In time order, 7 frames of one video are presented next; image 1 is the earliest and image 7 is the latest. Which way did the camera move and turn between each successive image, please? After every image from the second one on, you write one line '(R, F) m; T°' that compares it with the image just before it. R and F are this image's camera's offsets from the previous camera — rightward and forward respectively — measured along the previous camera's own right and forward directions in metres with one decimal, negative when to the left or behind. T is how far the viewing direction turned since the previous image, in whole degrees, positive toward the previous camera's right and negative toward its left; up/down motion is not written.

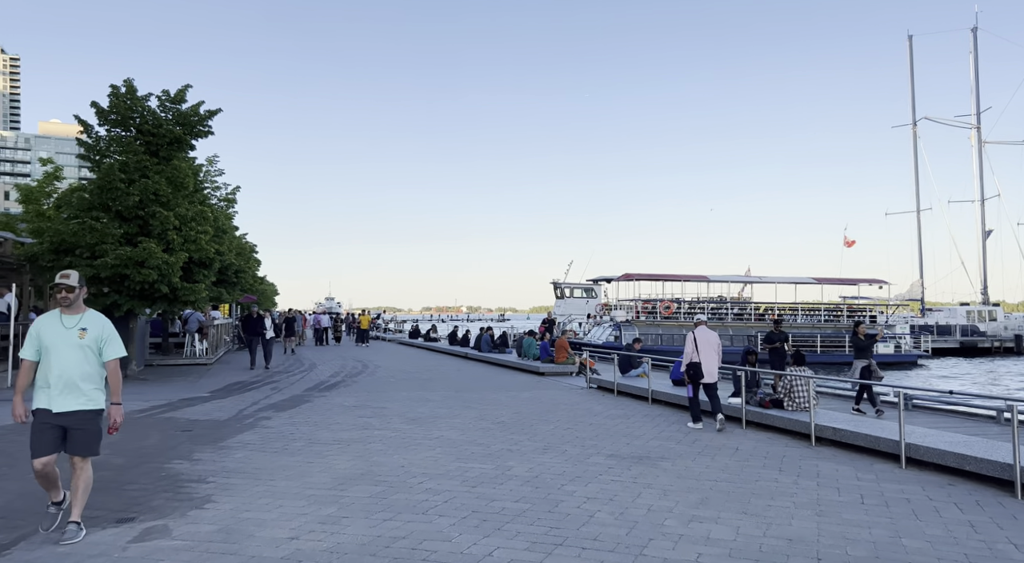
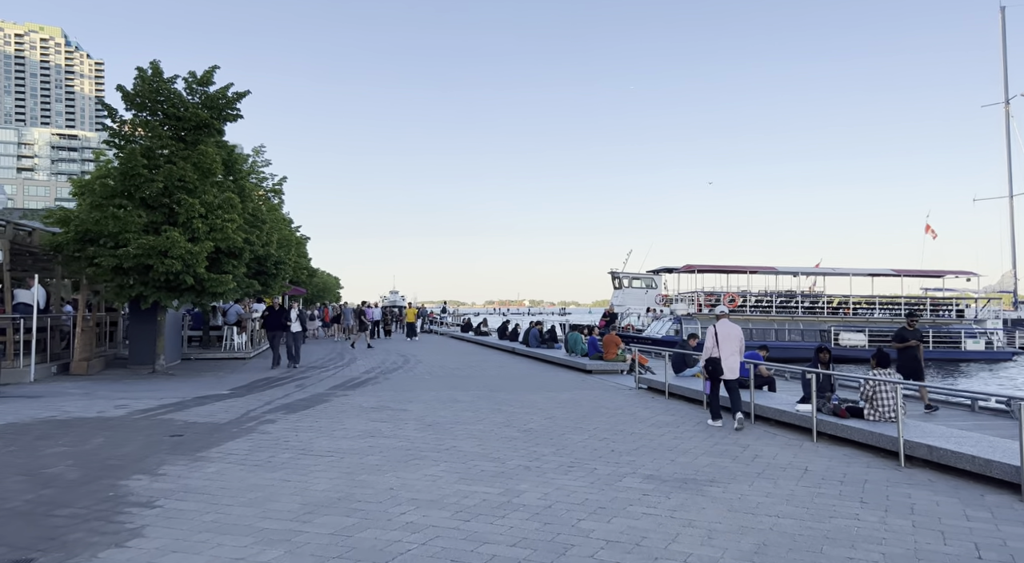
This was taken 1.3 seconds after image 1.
(+0.5, +1.4) m; -5°
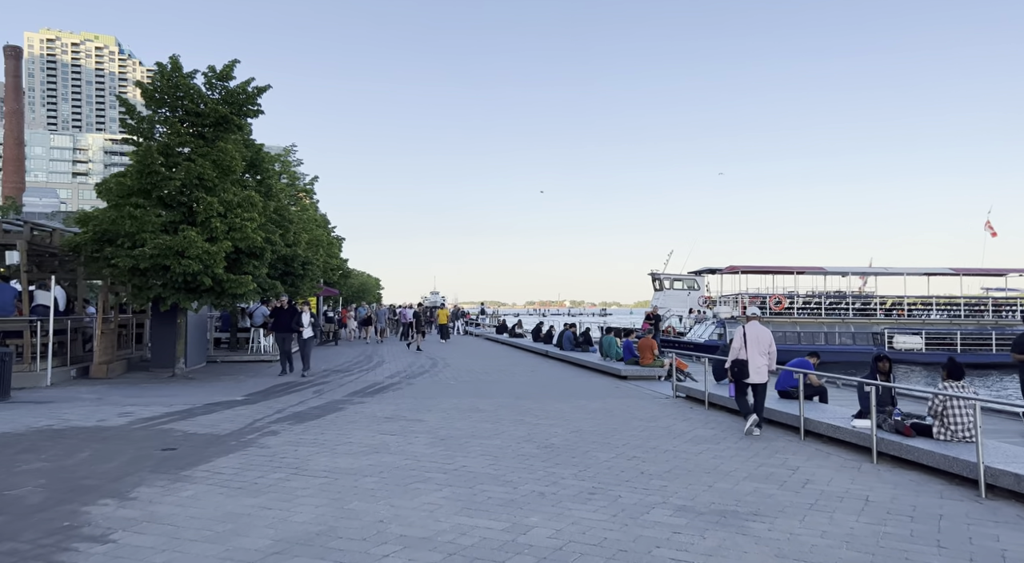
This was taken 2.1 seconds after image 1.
(+0.3, +0.9) m; -3°
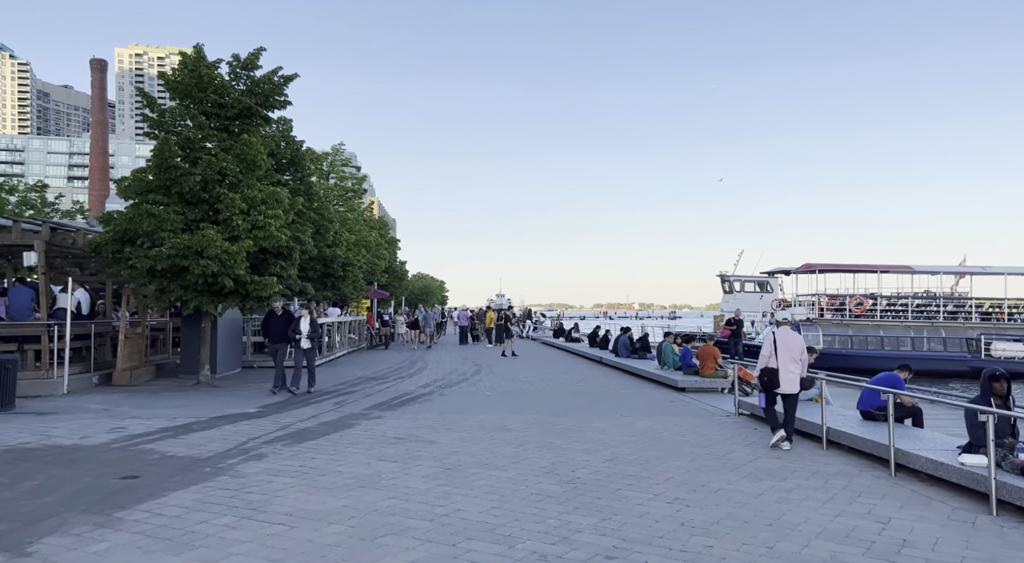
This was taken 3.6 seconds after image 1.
(+0.5, +1.5) m; -5°
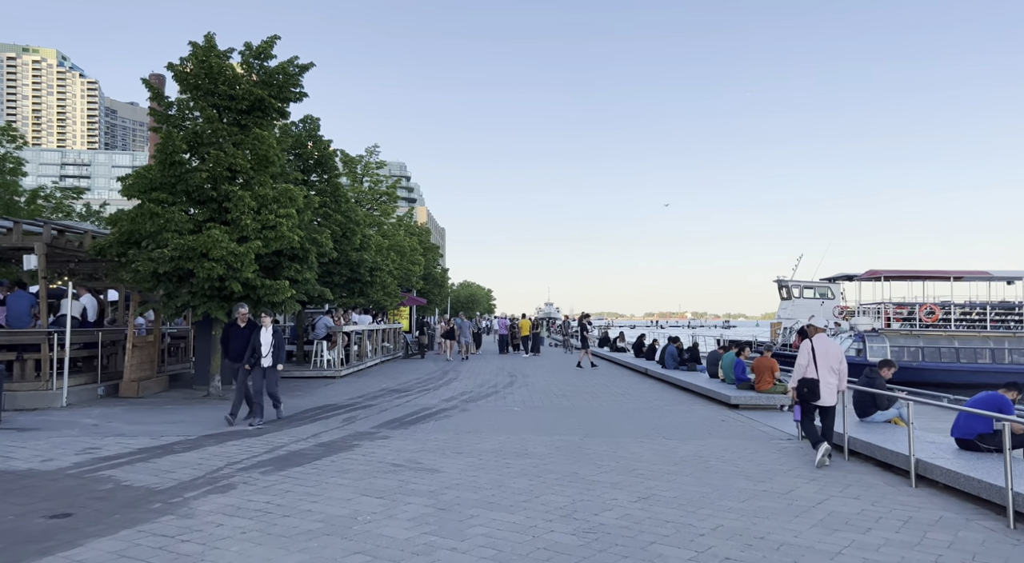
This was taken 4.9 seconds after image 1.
(+0.4, +1.4) m; -4°
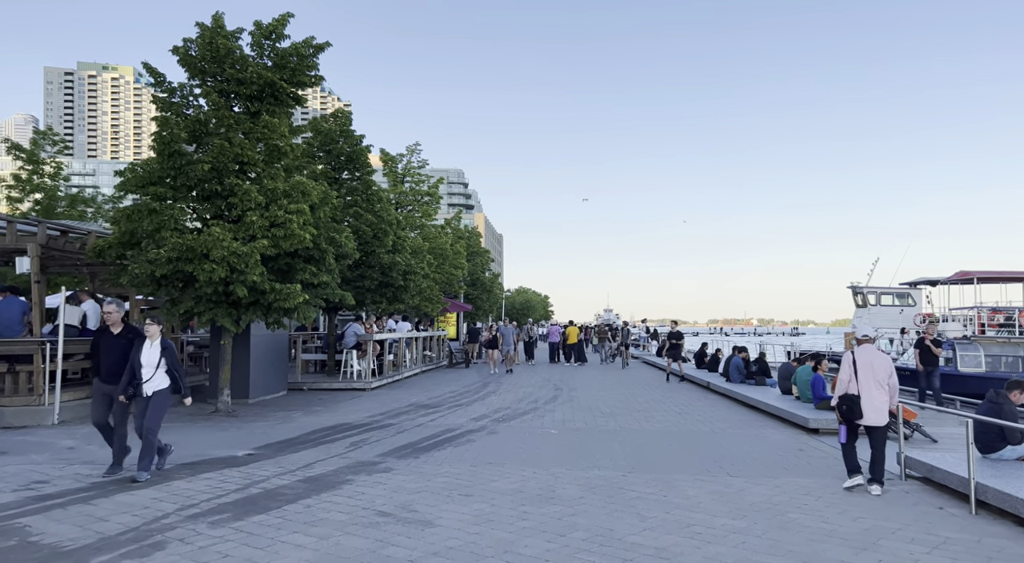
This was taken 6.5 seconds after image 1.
(+0.4, +1.8) m; -5°
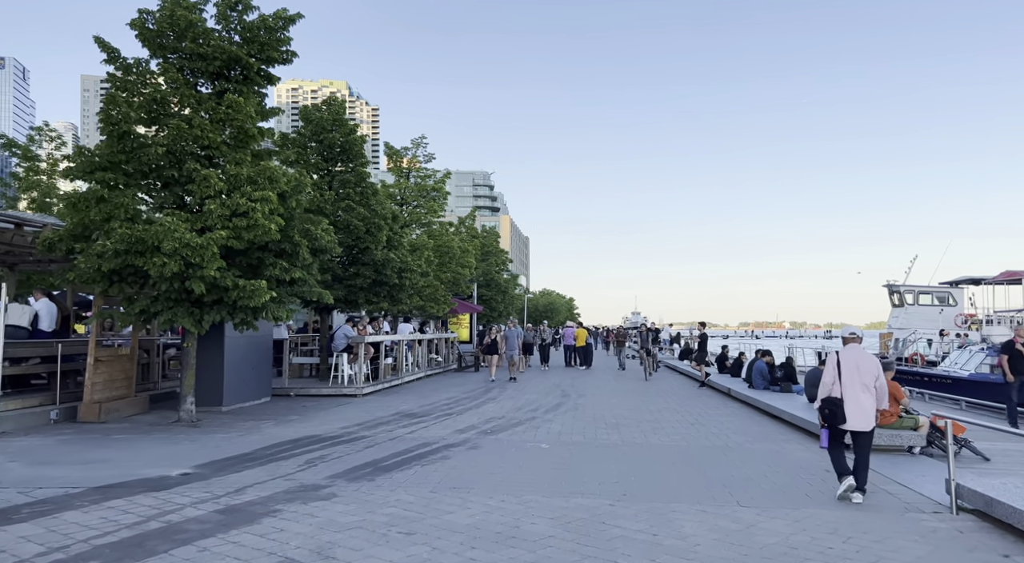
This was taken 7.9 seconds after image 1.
(+0.6, +1.4) m; -2°
